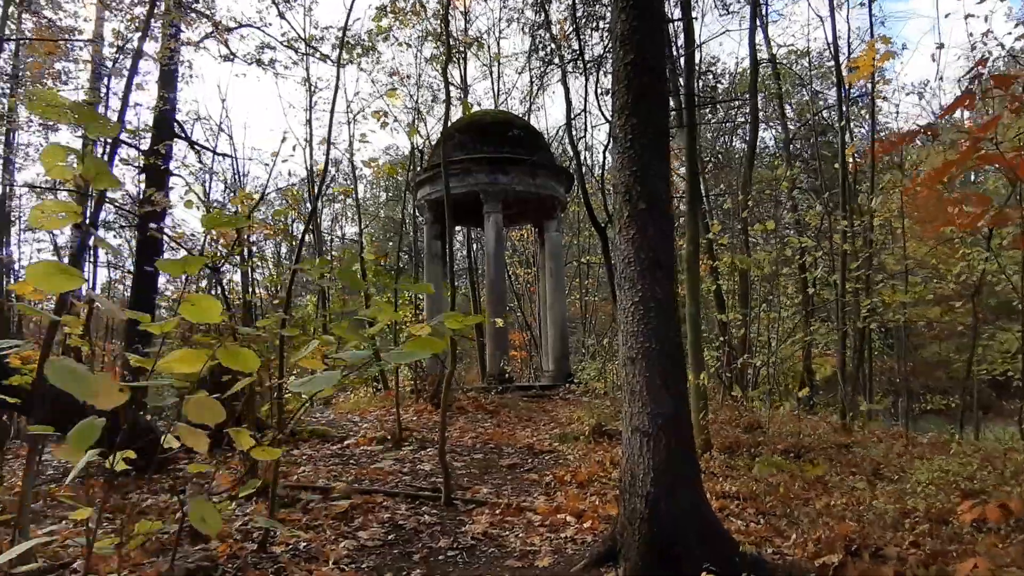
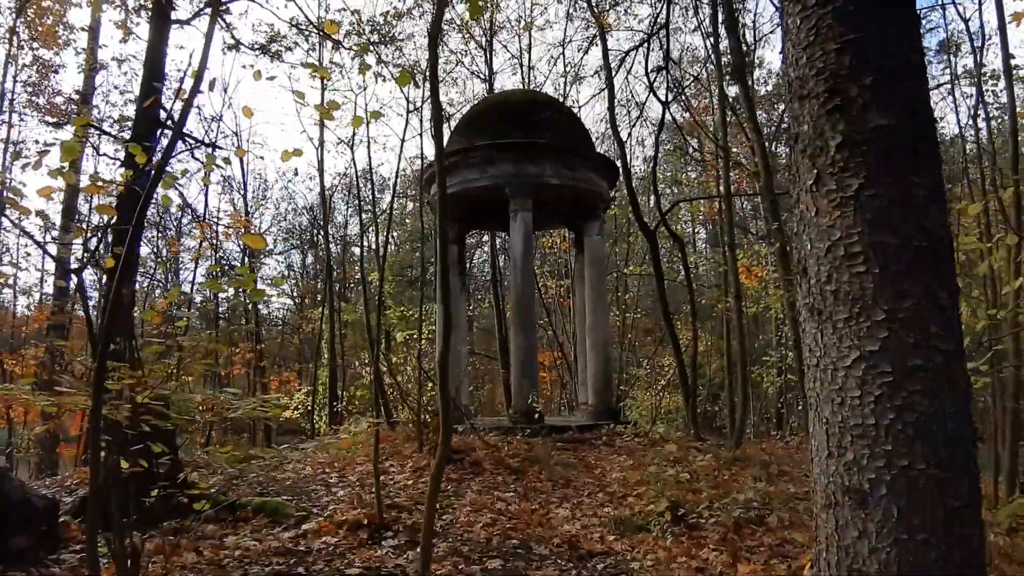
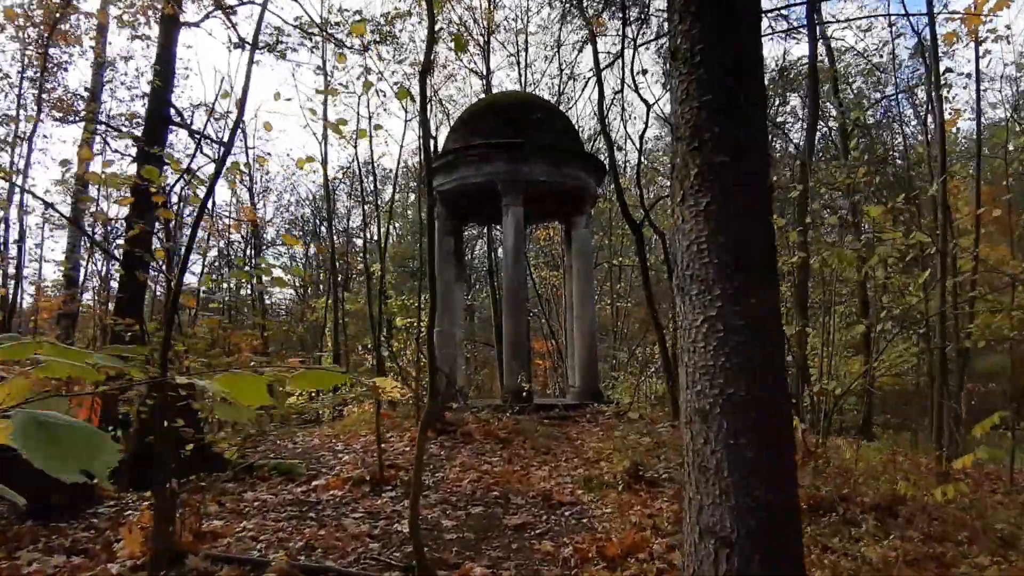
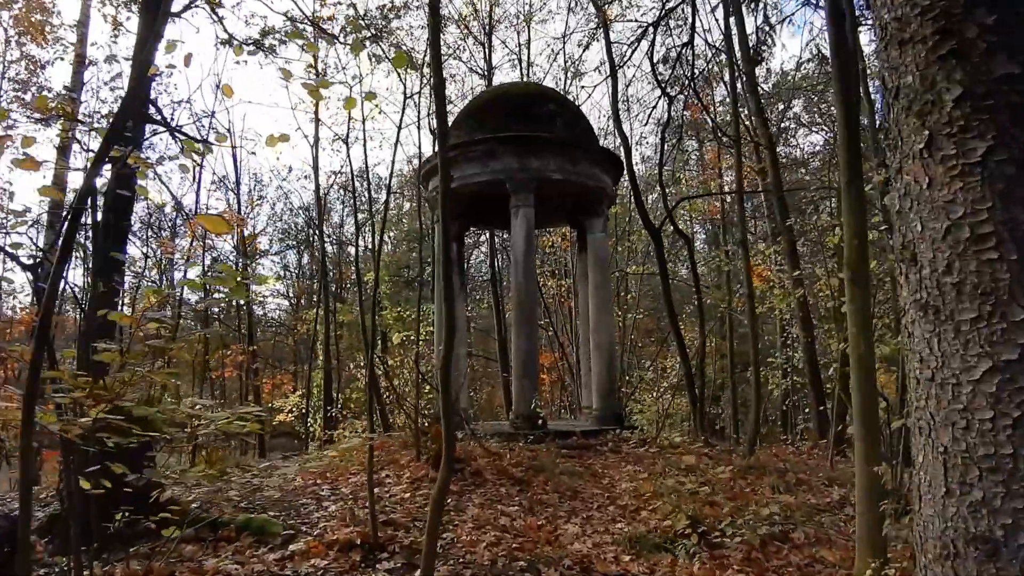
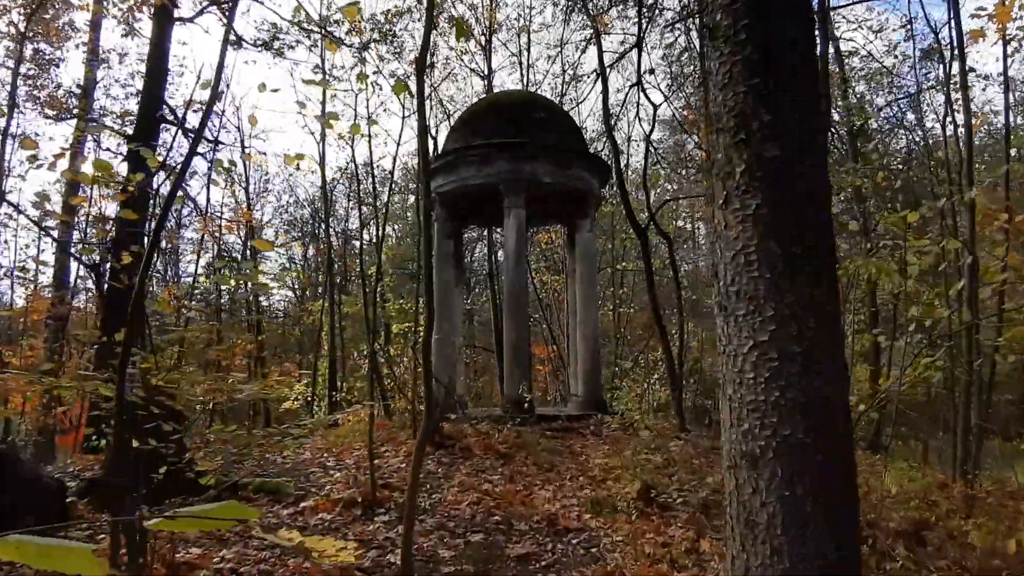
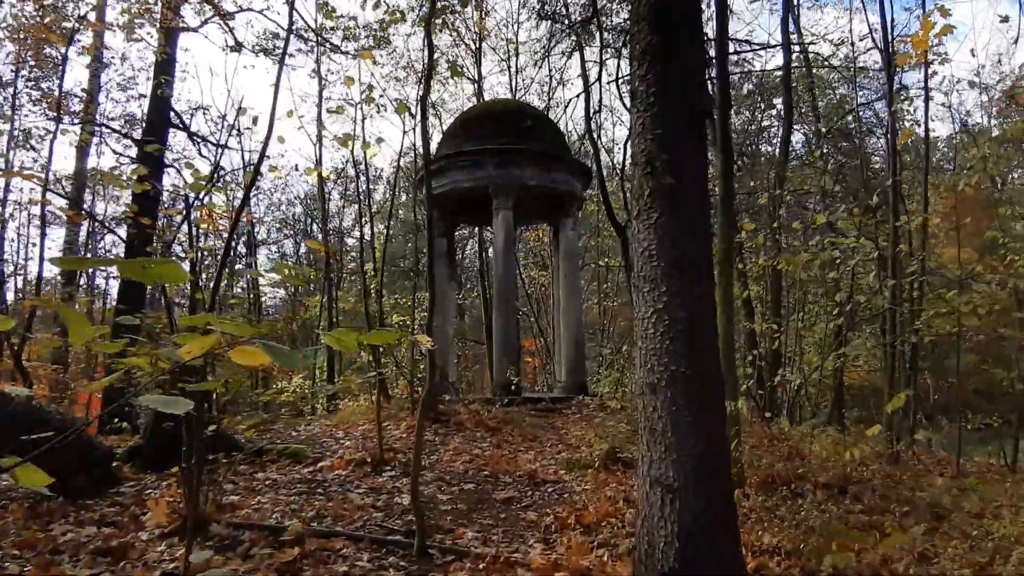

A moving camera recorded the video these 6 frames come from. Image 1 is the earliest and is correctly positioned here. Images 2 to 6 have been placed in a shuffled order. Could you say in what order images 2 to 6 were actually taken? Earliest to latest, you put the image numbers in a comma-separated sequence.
6, 3, 5, 2, 4
